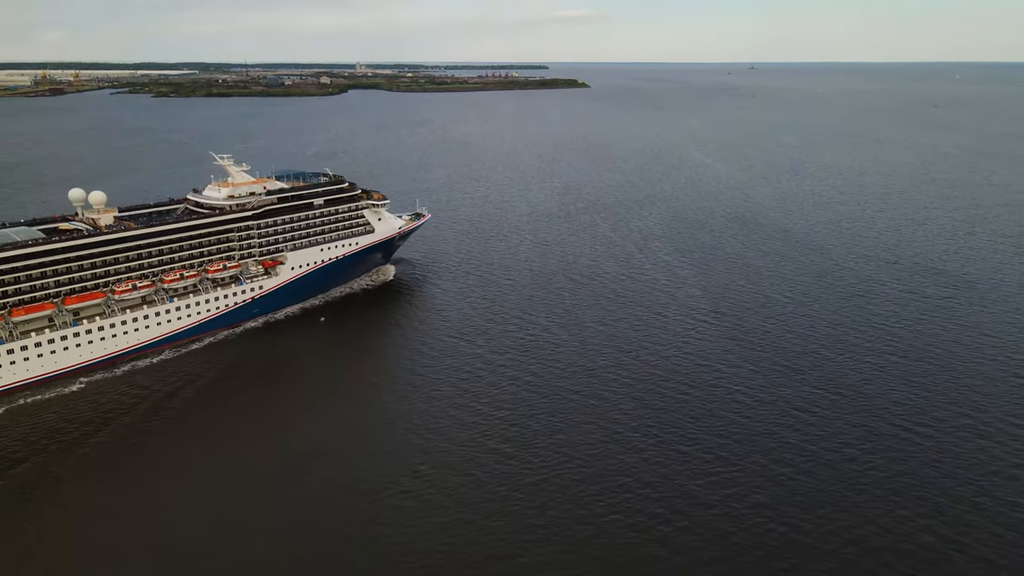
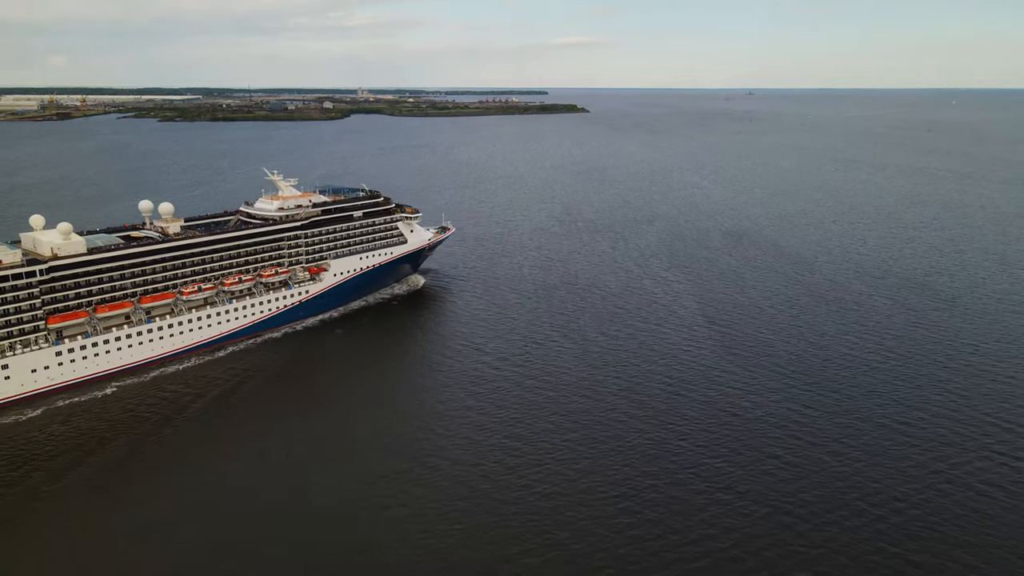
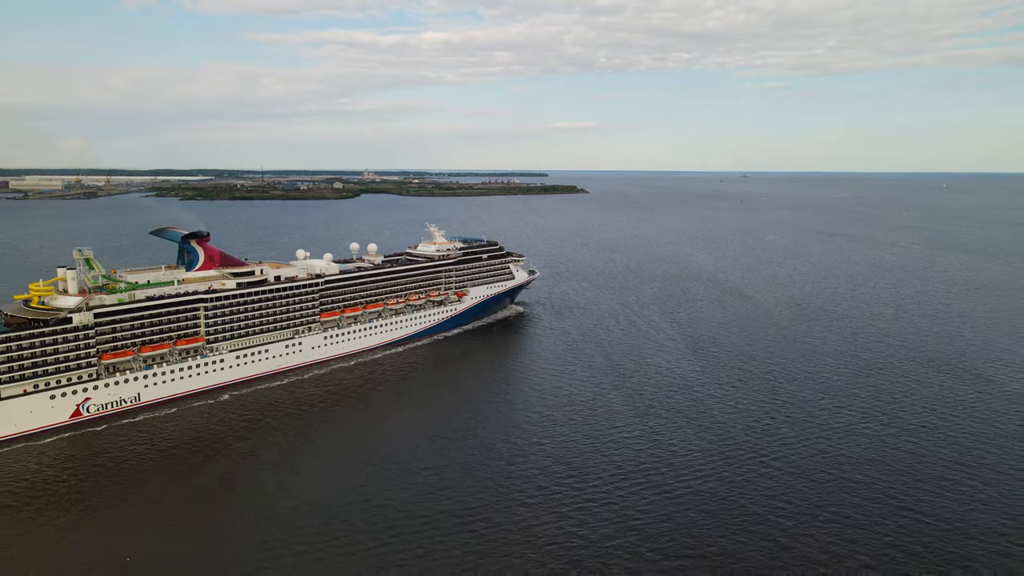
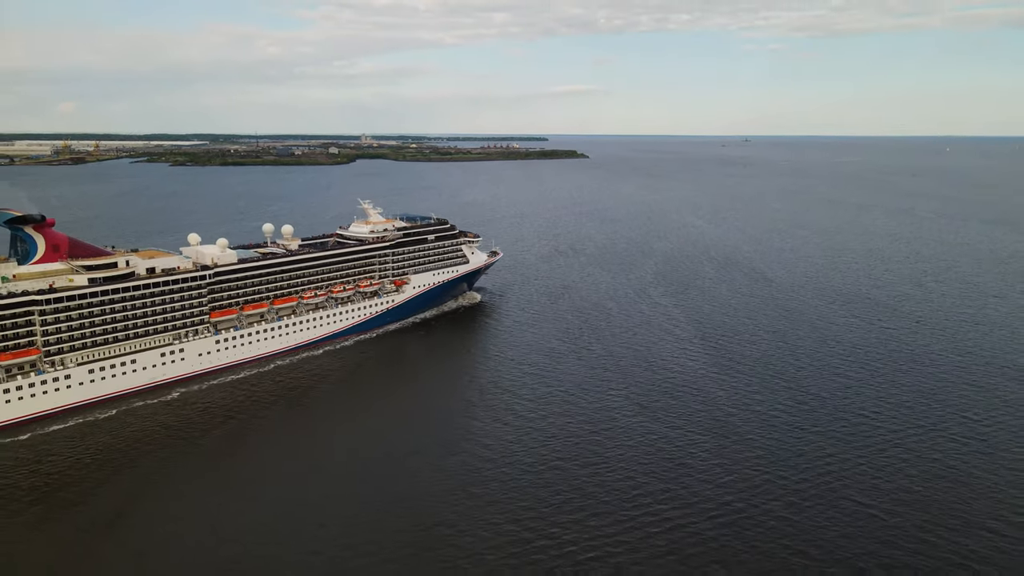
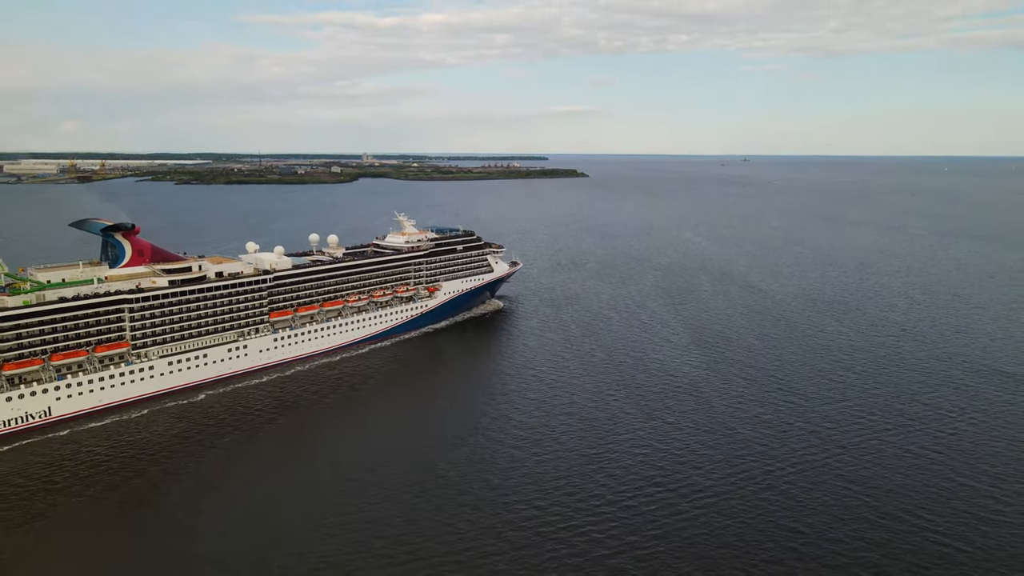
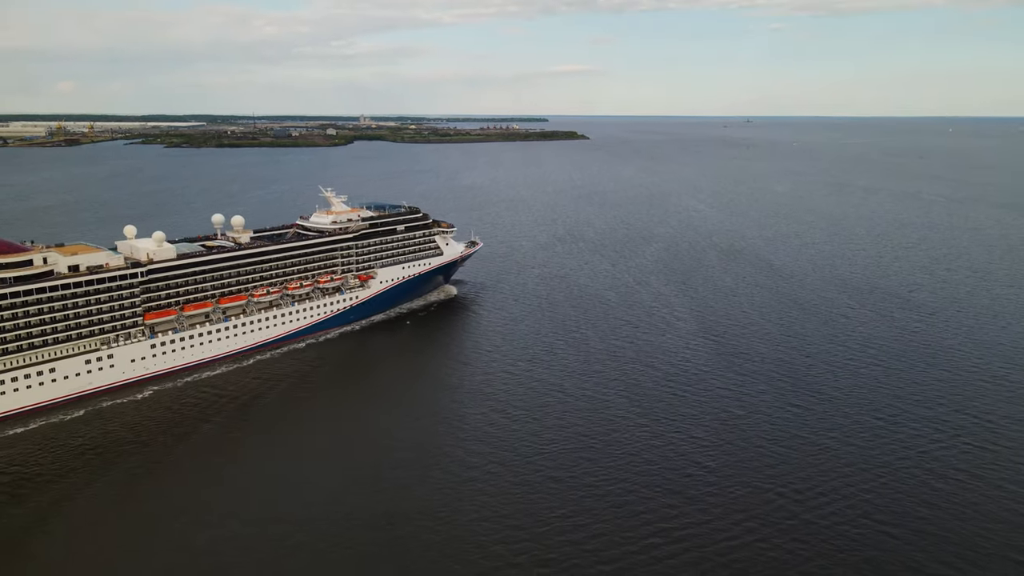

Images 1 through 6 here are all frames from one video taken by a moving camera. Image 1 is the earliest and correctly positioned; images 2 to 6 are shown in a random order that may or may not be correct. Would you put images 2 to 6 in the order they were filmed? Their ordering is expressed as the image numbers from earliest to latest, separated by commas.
2, 6, 4, 5, 3
